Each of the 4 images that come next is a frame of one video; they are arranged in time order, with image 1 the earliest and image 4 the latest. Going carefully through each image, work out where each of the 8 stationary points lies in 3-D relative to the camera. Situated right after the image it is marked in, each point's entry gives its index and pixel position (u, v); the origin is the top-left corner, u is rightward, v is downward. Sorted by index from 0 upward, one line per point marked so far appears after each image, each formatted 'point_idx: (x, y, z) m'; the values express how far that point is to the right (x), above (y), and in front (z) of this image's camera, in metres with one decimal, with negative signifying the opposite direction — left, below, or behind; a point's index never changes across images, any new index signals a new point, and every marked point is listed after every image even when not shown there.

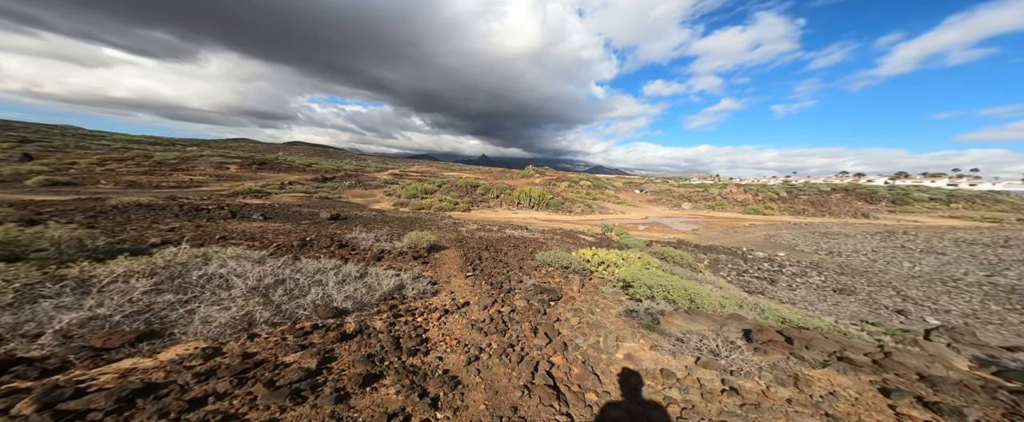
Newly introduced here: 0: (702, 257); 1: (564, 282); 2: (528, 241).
0: (+9.6, -2.3, +13.5) m
1: (+1.5, -1.9, +7.2) m
2: (+0.9, -1.4, +13.1) m
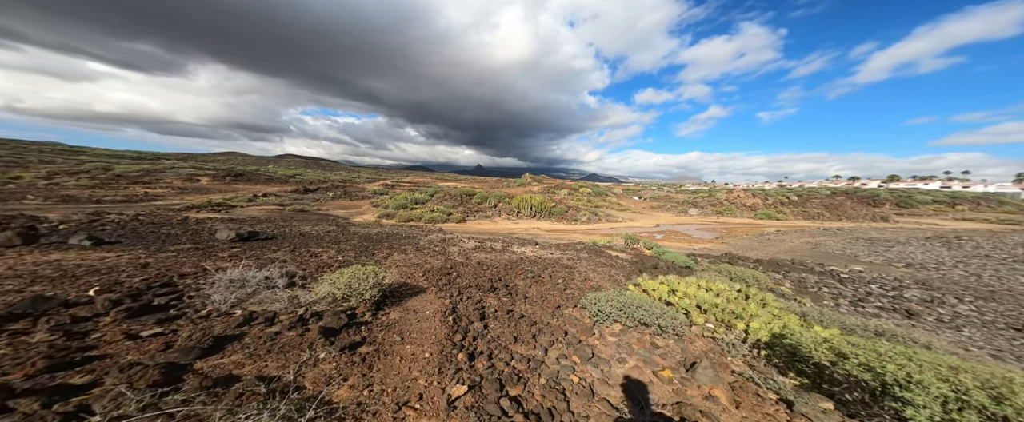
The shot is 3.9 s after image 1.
0: (+9.7, -2.5, +9.9) m
1: (+1.9, -2.0, +3.2) m
2: (+1.0, -1.8, +9.1) m
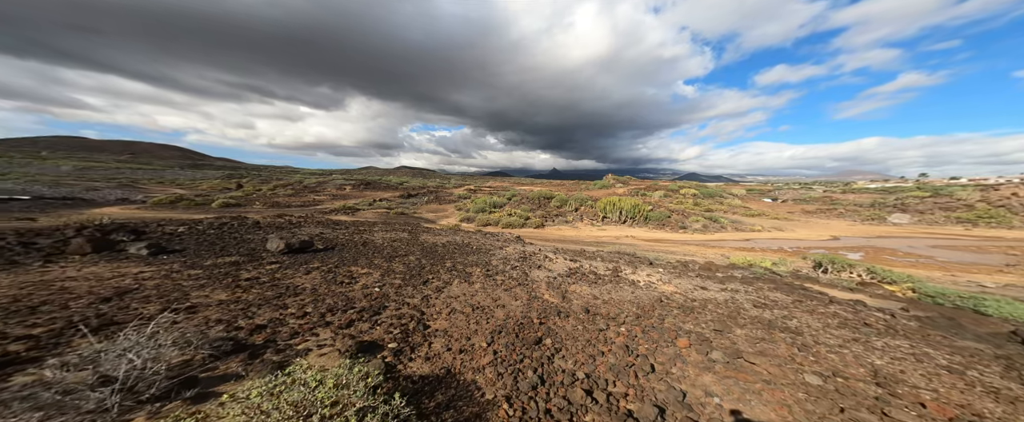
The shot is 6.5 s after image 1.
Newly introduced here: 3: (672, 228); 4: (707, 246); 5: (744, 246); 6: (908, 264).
0: (+12.1, -2.7, +2.9) m
1: (+2.5, -2.1, -1.0) m
2: (+3.6, -1.9, +4.8) m
3: (+12.8, -1.3, +20.0) m
4: (+9.9, -1.8, +13.7) m
5: (+12.4, -2.1, +14.0) m
6: (+19.0, -2.7, +12.8) m
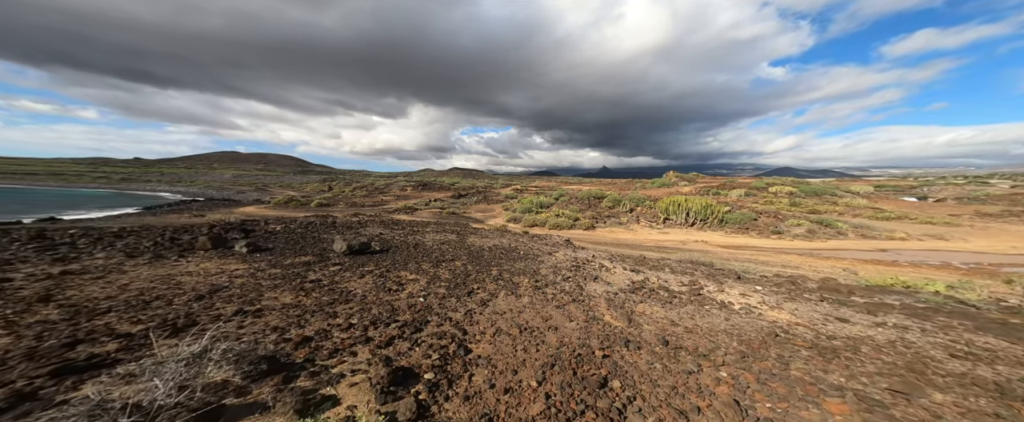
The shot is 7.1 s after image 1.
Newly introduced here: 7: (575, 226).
0: (+12.6, -2.8, +0.2) m
1: (+2.6, -2.1, -2.1) m
2: (+4.6, -2.0, +3.5) m
3: (+16.1, -1.4, +16.9) m
4: (+12.2, -1.8, +11.2) m
5: (+14.8, -2.2, +11.1) m
6: (+21.1, -2.9, +8.8) m
7: (+5.2, -1.1, +19.0) m
